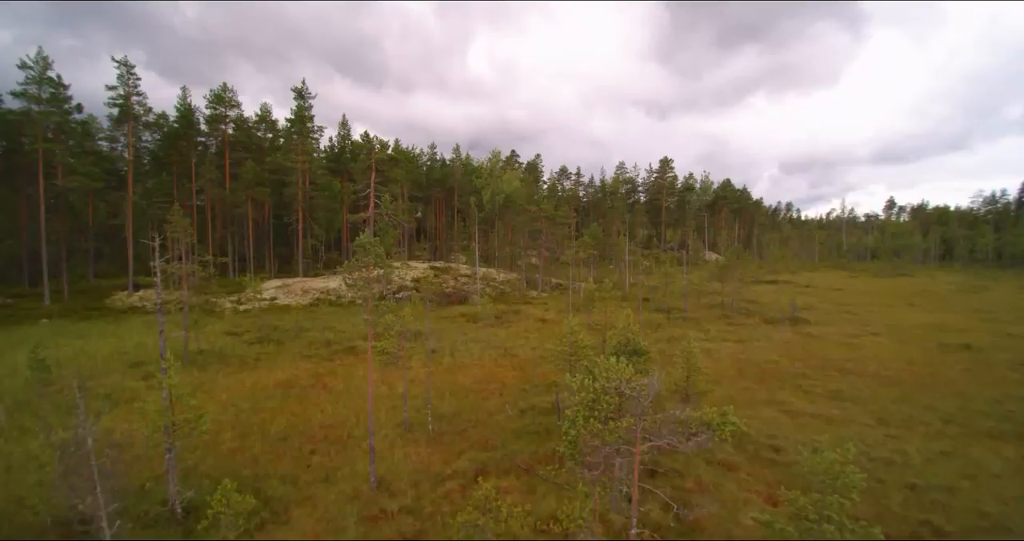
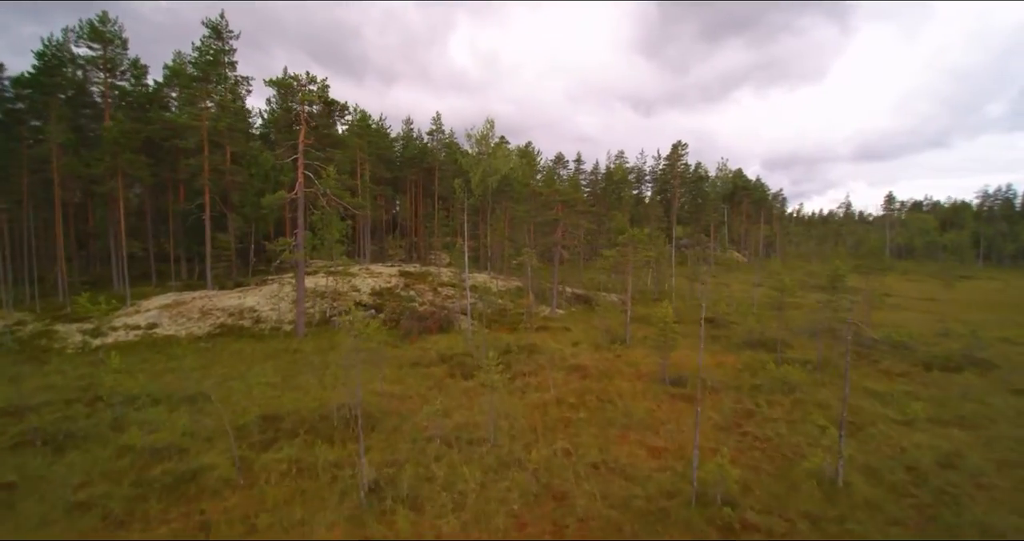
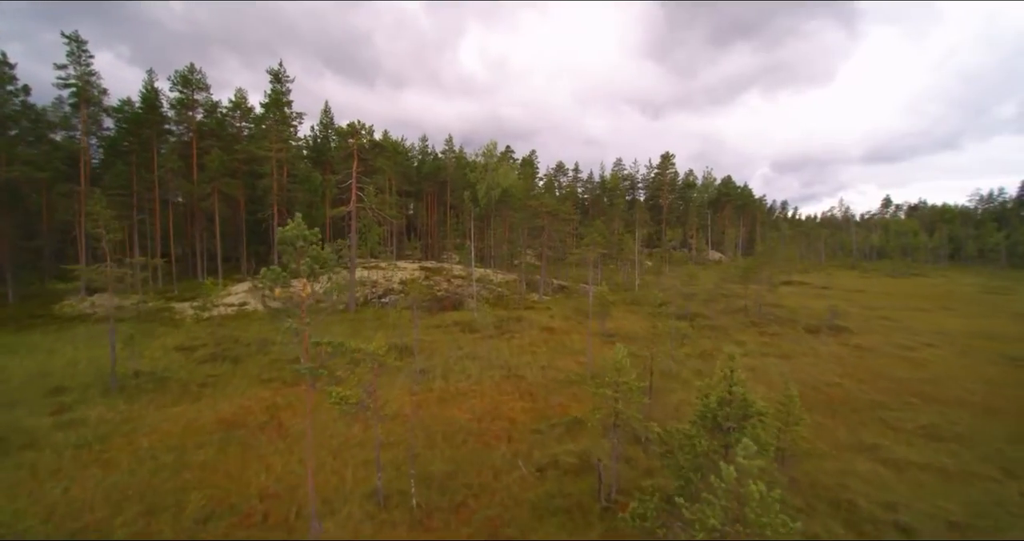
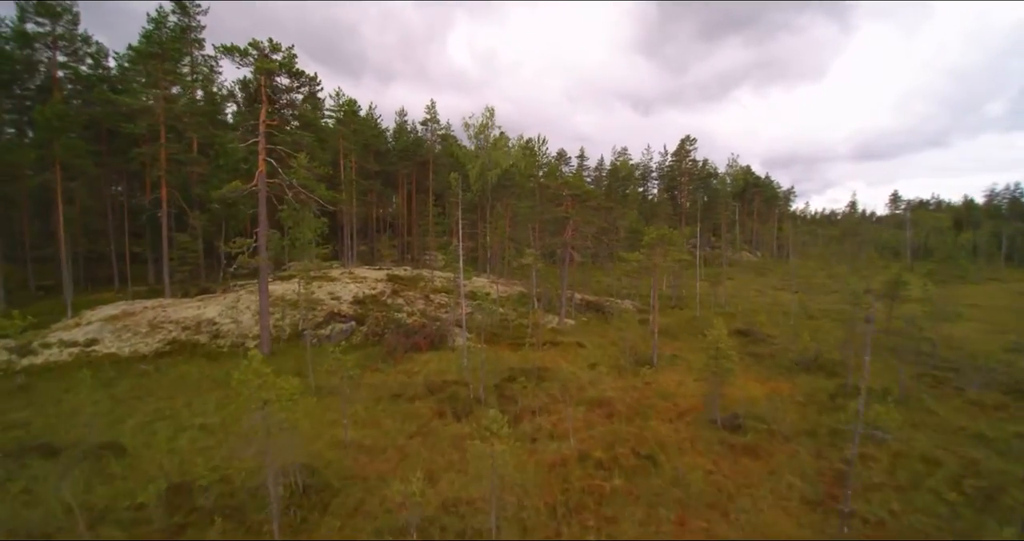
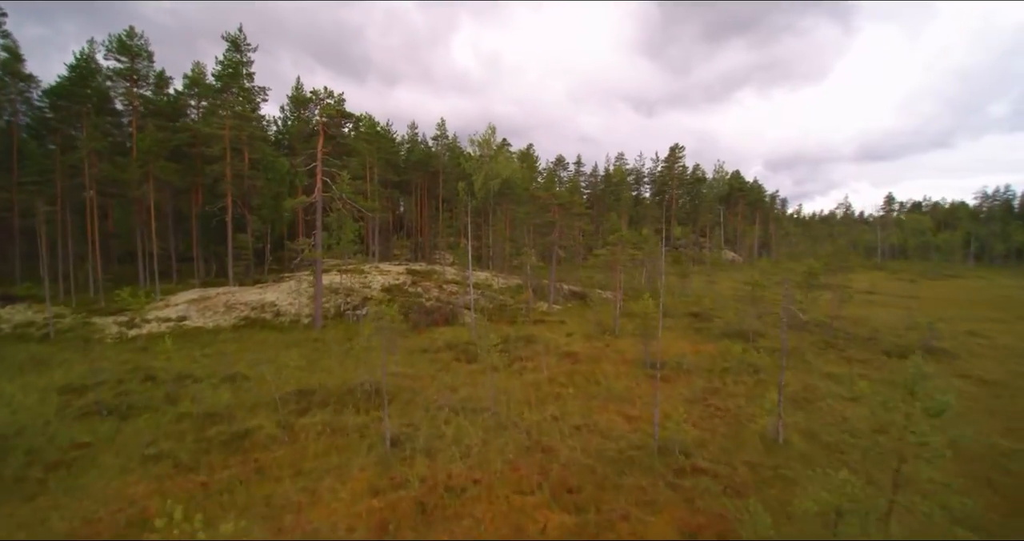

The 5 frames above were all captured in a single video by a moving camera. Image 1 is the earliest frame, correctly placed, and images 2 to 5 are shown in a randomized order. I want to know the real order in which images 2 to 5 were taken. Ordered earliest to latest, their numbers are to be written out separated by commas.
3, 5, 2, 4
